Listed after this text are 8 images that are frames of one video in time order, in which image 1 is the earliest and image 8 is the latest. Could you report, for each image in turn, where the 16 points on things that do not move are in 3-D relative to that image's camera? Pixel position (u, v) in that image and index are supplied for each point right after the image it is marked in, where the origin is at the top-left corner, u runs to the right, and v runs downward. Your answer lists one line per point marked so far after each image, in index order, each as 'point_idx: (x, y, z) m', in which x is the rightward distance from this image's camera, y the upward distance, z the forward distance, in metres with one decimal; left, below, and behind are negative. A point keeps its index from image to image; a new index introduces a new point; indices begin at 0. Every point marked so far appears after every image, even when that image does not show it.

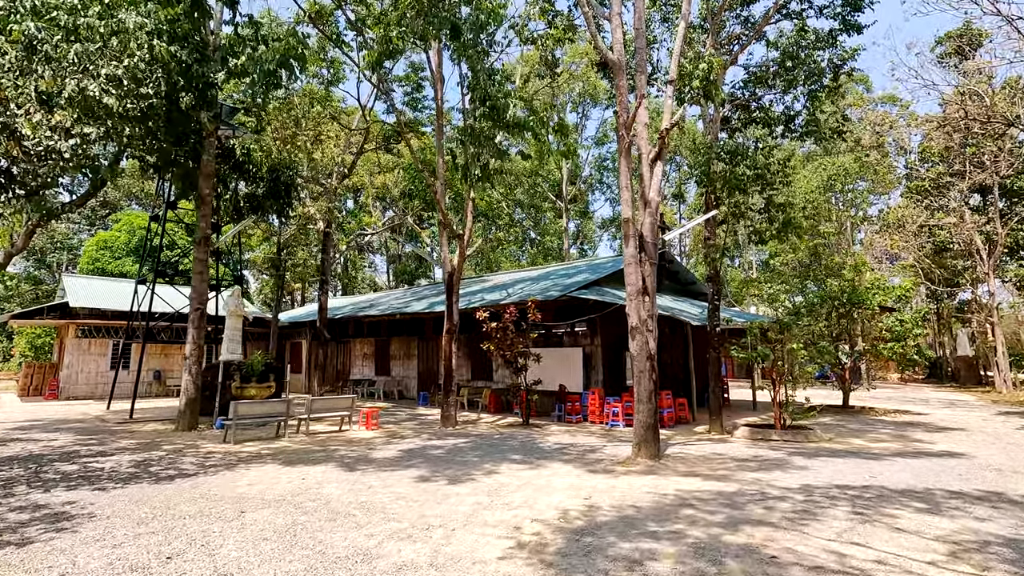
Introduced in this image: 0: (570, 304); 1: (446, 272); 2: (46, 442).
0: (+1.4, -0.4, +13.0) m
1: (-1.6, +0.4, +12.3) m
2: (-8.0, -2.6, +9.1) m
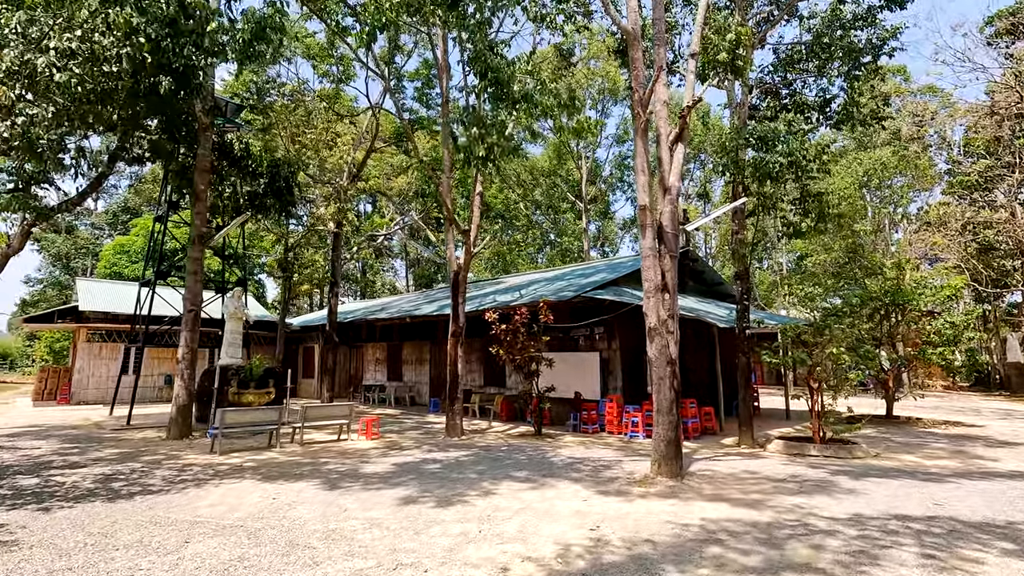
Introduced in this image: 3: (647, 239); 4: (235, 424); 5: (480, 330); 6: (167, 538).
0: (+1.7, -0.4, +12.1) m
1: (-1.3, +0.4, +11.6) m
2: (-7.9, -2.6, +8.6) m
3: (+1.8, +0.7, +7.2) m
4: (-4.6, -2.2, +8.8) m
5: (-0.8, -1.2, +14.5) m
6: (-2.8, -2.0, +4.3) m
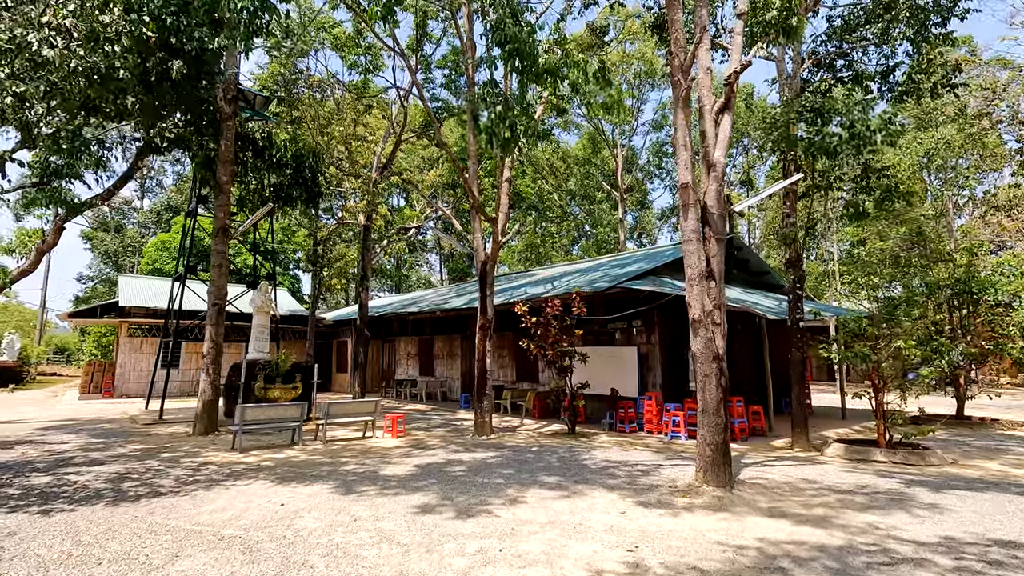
0: (+2.4, -0.2, +11.4) m
1: (-0.7, +0.5, +11.1) m
2: (-7.4, -2.5, +8.6) m
3: (+2.2, +0.8, +6.4) m
4: (-4.1, -2.1, +8.5) m
5: (0.0, -1.0, +14.0) m
6: (-2.6, -2.0, +4.0) m
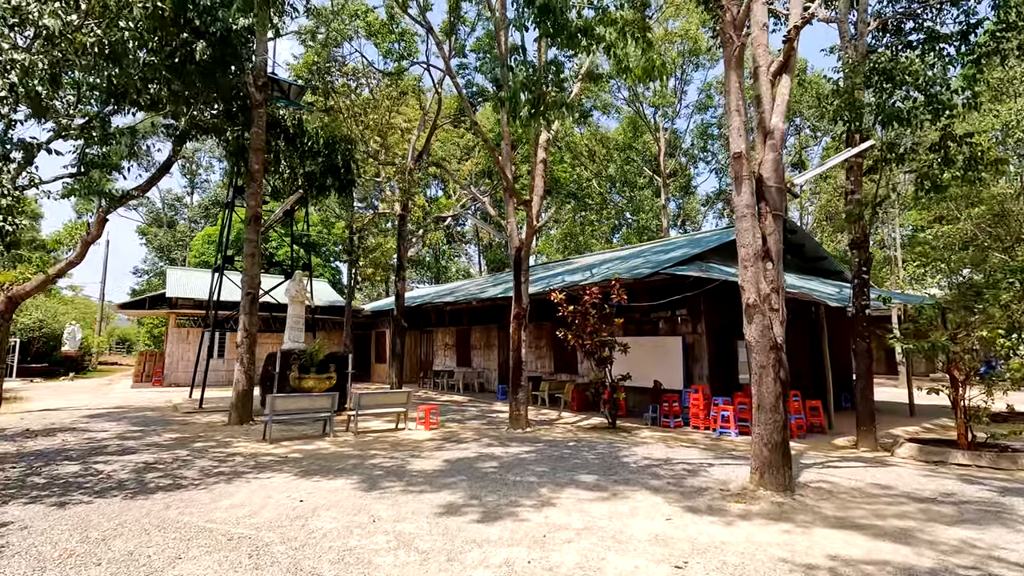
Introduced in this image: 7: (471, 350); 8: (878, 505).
0: (+3.1, +0.1, +10.7) m
1: (0.0, +0.8, +10.6) m
2: (-6.8, -2.4, +8.7) m
3: (+2.5, +1.0, +5.8) m
4: (-3.5, -1.9, +8.3) m
5: (+1.0, -0.7, +13.5) m
6: (-2.4, -1.8, +3.7) m
7: (-1.4, -2.1, +18.2) m
8: (+3.6, -2.1, +5.2) m
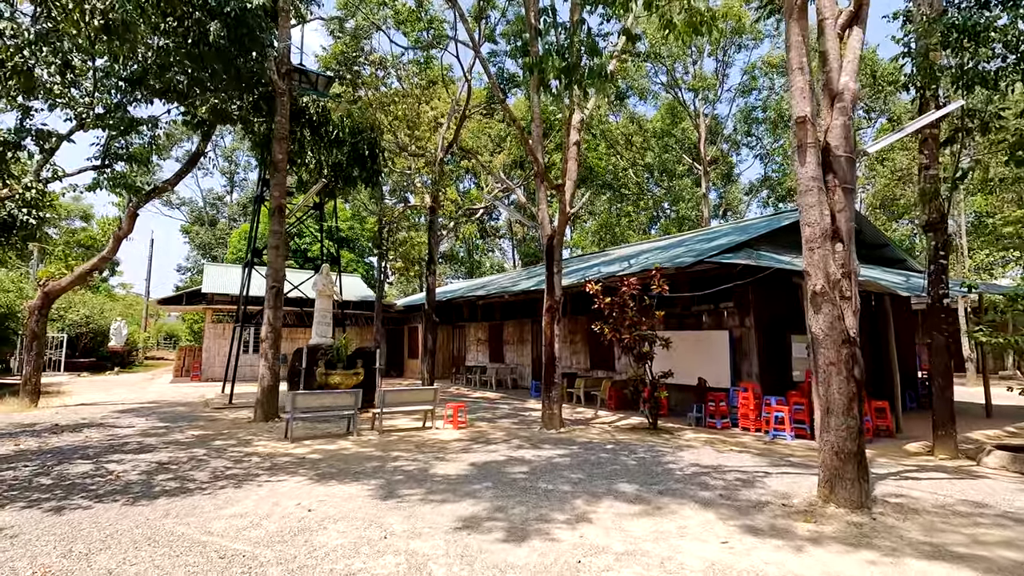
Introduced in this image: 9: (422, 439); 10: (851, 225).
0: (+3.7, +0.3, +9.9) m
1: (+0.6, +1.0, +10.0) m
2: (-6.3, -2.3, +8.6) m
3: (+2.8, +1.2, +5.0) m
4: (-3.0, -1.8, +8.0) m
5: (+1.7, -0.5, +12.8) m
6: (-2.3, -1.7, +3.3) m
7: (-0.3, -1.9, +17.7) m
8: (+3.8, -2.0, +4.4) m
9: (-1.4, -2.3, +8.0) m
10: (+3.2, +0.6, +5.0) m
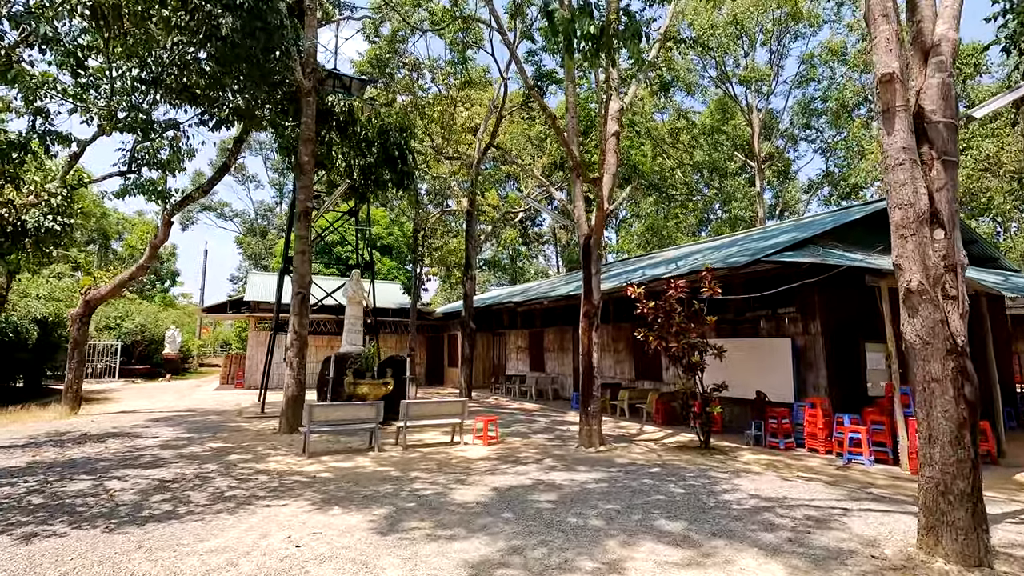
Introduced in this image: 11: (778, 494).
0: (+4.3, +0.2, +8.9) m
1: (+1.2, +0.9, +9.2) m
2: (-5.8, -2.4, +8.3) m
3: (+2.9, +1.2, +4.0) m
4: (-2.6, -1.9, +7.5) m
5: (+2.6, -0.6, +11.9) m
6: (-2.2, -1.7, +2.7) m
7: (+1.0, -2.1, +16.9) m
8: (+3.9, -1.9, +3.3) m
9: (-0.9, -2.3, +7.3) m
10: (+3.3, +0.6, +4.0) m
11: (+2.8, -2.2, +5.6) m
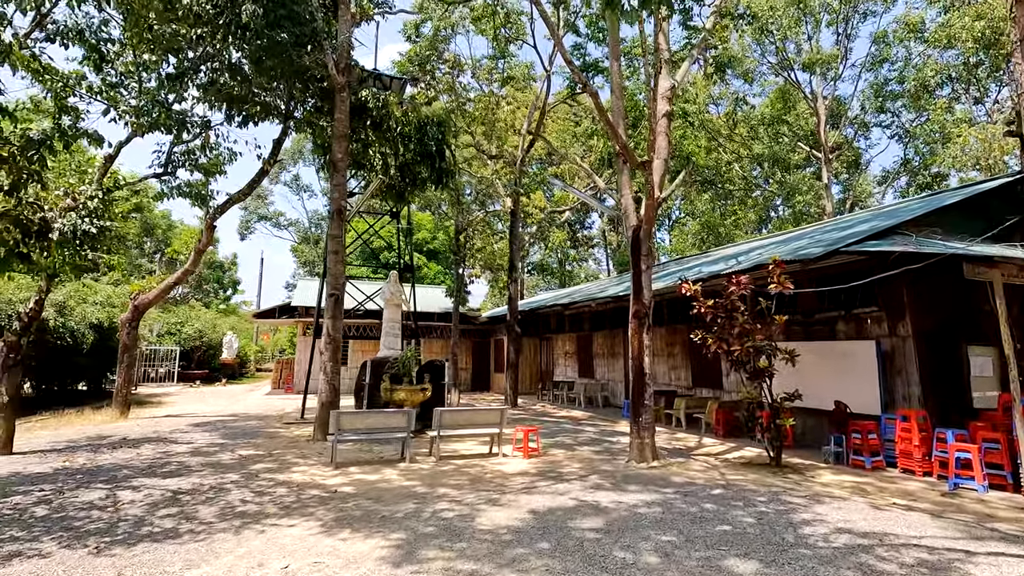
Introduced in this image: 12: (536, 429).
0: (+4.9, +0.3, +7.8) m
1: (+1.9, +0.9, +8.4) m
2: (-5.2, -2.4, +8.2) m
3: (+3.1, +1.3, +3.1) m
4: (-2.1, -1.9, +7.0) m
5: (+3.5, -0.5, +10.9) m
6: (-2.2, -1.7, +2.3) m
7: (+2.5, -2.1, +16.1) m
8: (+4.0, -1.8, +2.2) m
9: (-0.4, -2.3, +6.7) m
10: (+3.5, +0.7, +3.0) m
11: (+3.1, -2.1, +4.6) m
12: (+0.4, -2.1, +7.9) m
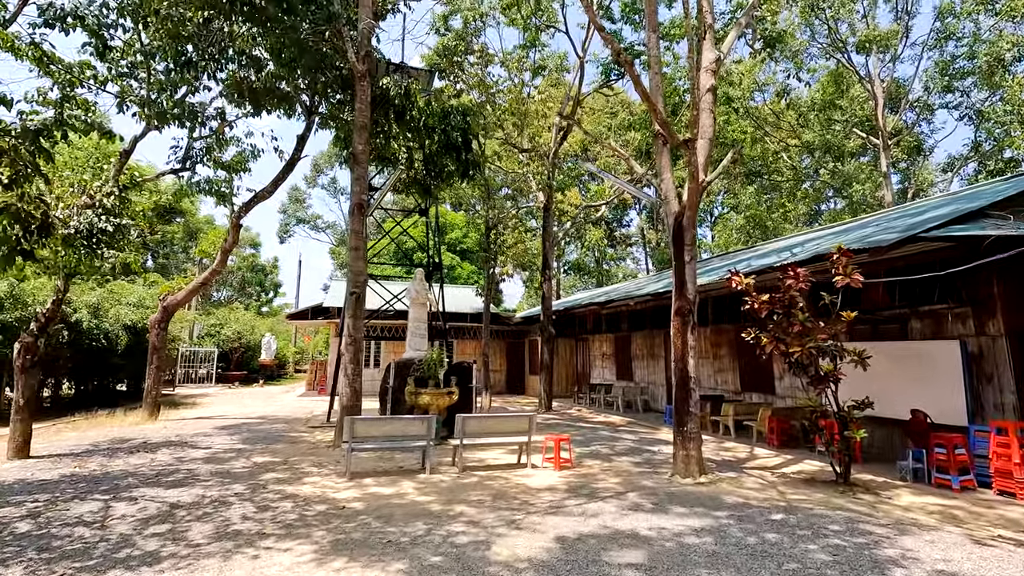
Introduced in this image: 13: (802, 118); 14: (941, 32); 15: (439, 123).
0: (+5.3, +0.4, +6.8) m
1: (+2.3, +1.0, +7.6) m
2: (-4.7, -2.4, +7.9) m
3: (+3.1, +1.4, +2.2) m
4: (-1.7, -1.8, +6.5) m
5: (+4.1, -0.5, +10.0) m
6: (-2.1, -1.6, +1.8) m
7: (+3.4, -2.1, +15.2) m
8: (+4.0, -1.7, +1.3) m
9: (-0.1, -2.2, +6.0) m
10: (+3.5, +0.8, +2.1) m
11: (+3.3, -2.0, +3.8) m
12: (+0.8, -2.0, +7.2) m
13: (+10.7, +6.3, +19.7) m
14: (+15.6, +9.4, +19.4) m
15: (-1.4, +3.3, +10.7) m
